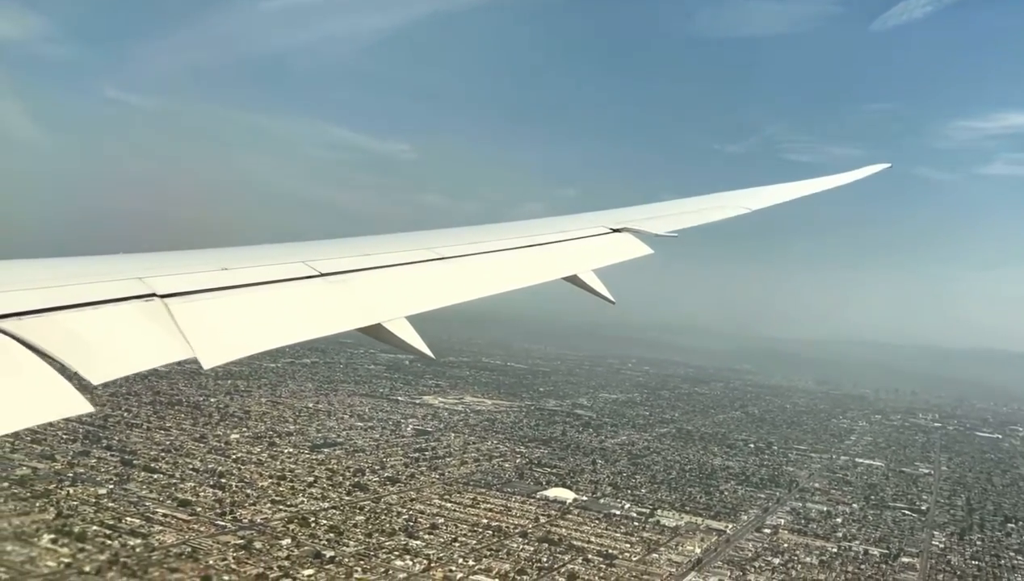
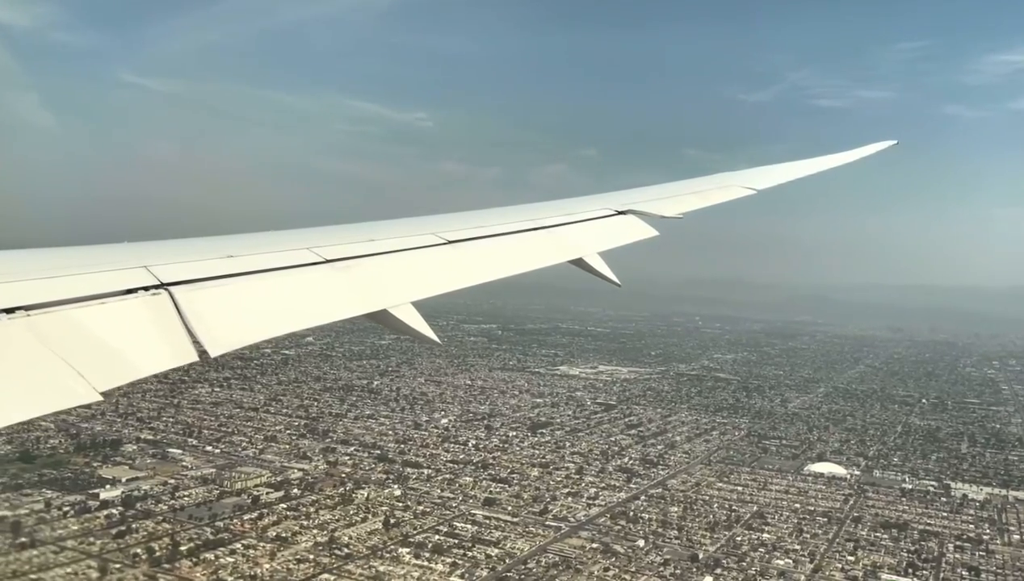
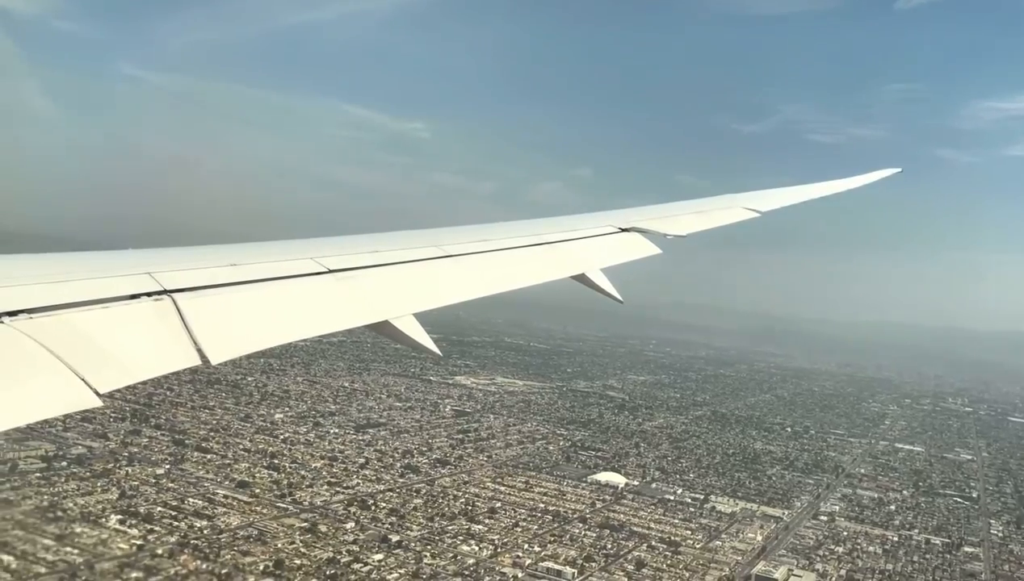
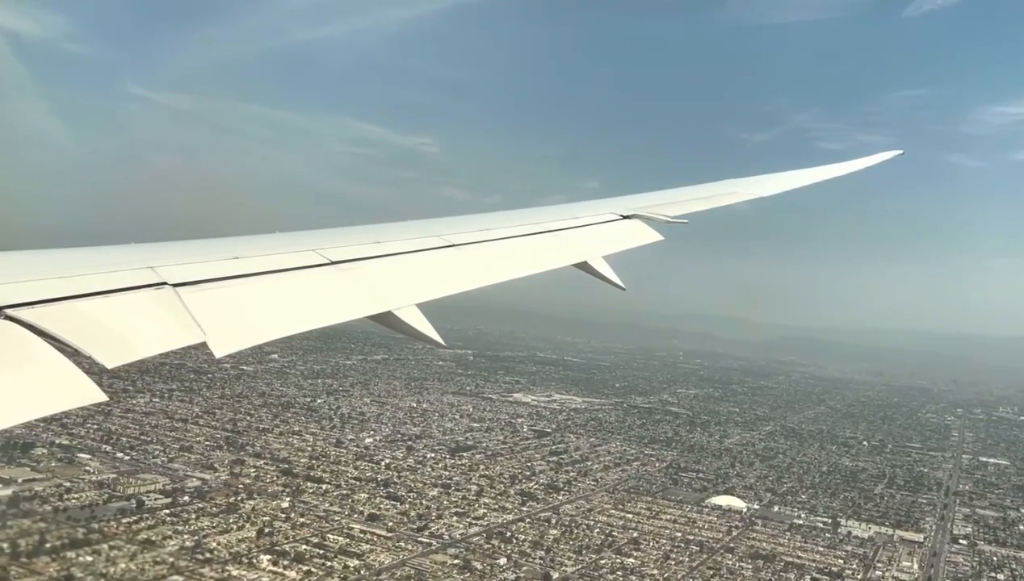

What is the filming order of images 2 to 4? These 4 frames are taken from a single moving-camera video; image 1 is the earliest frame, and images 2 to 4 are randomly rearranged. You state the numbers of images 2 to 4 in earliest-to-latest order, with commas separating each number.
3, 4, 2
